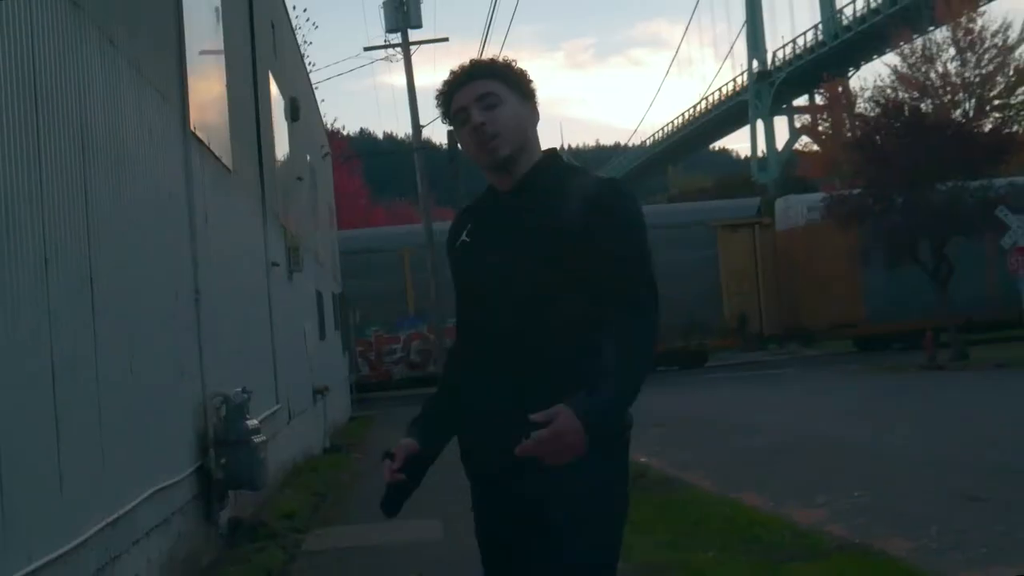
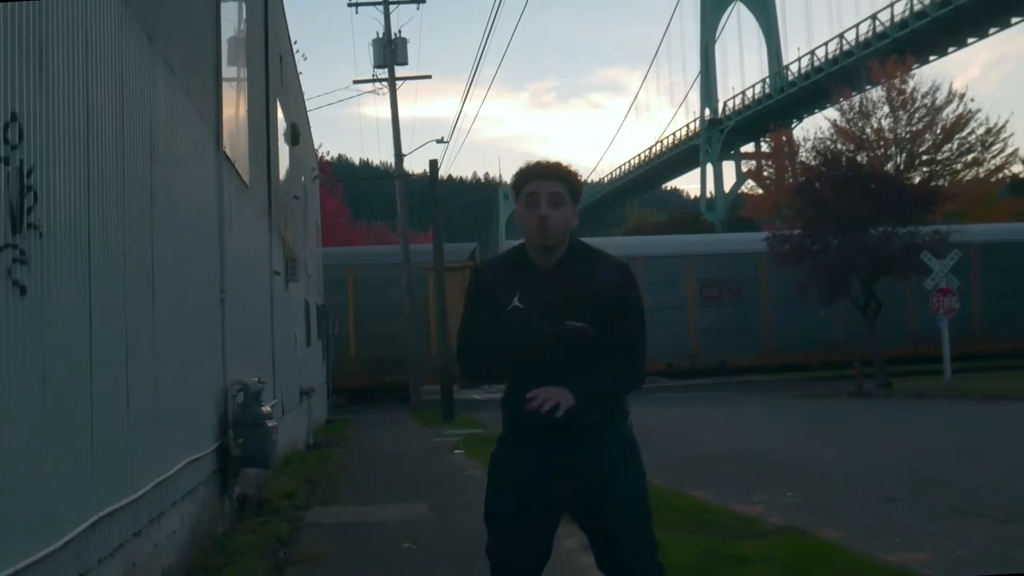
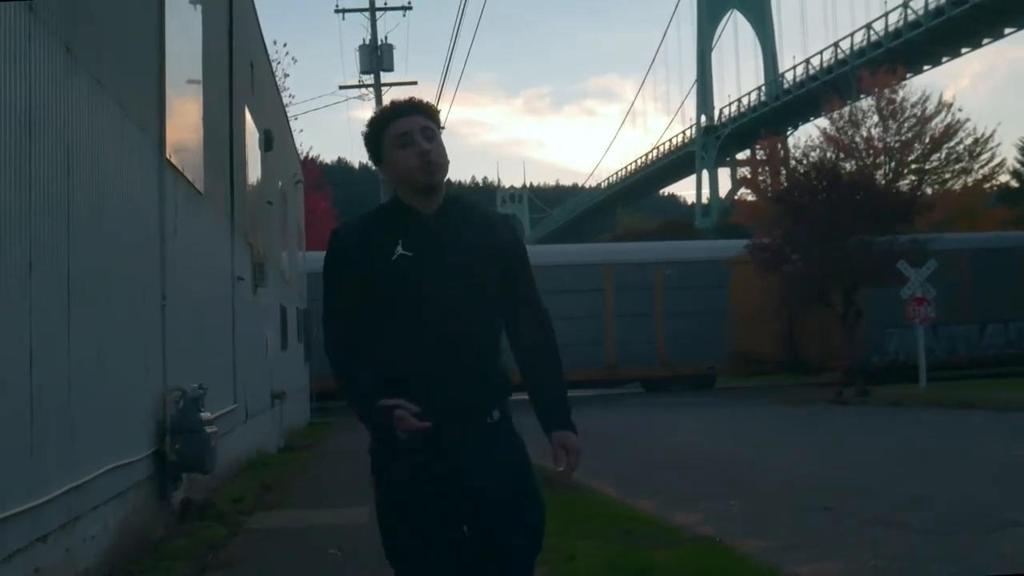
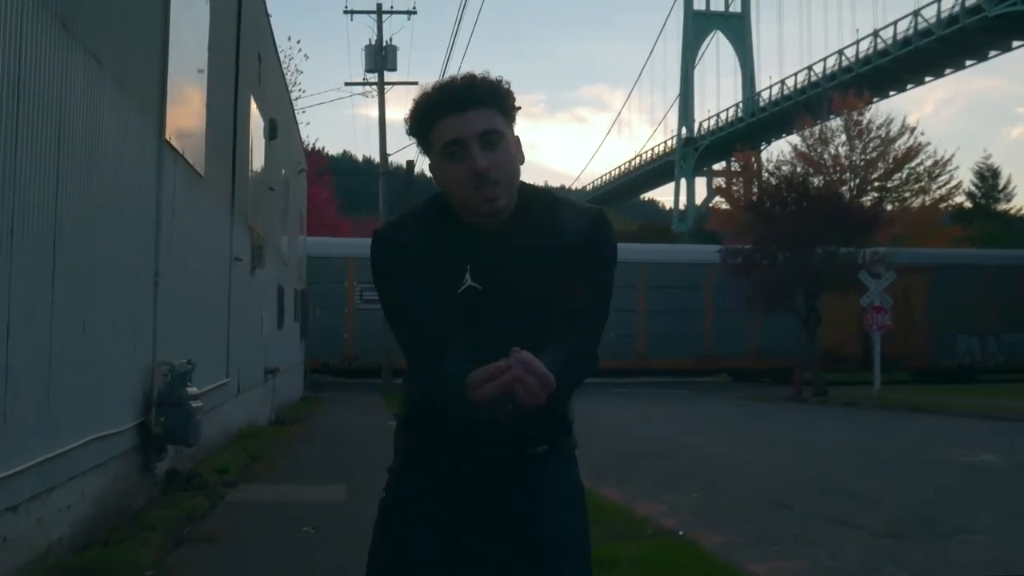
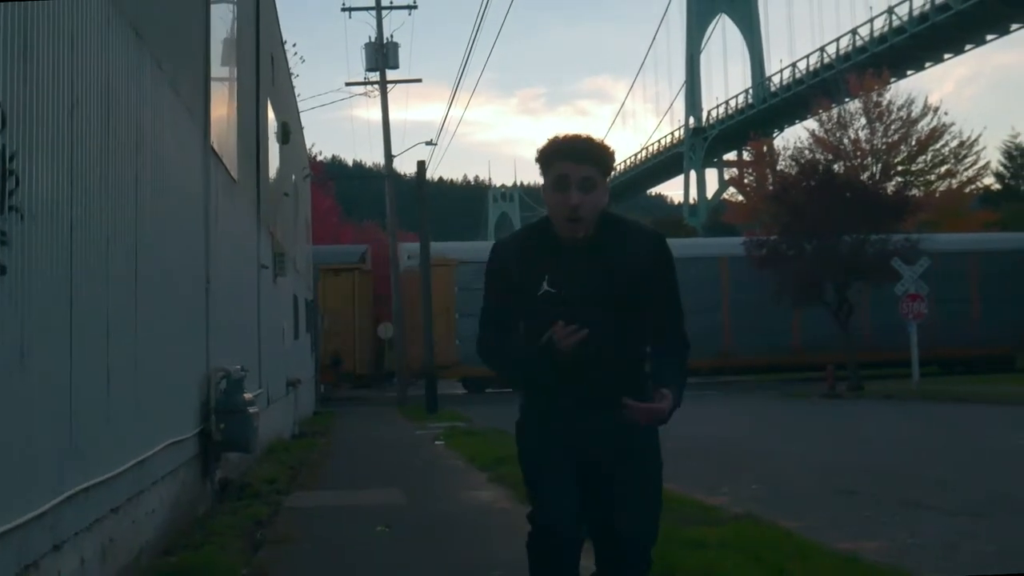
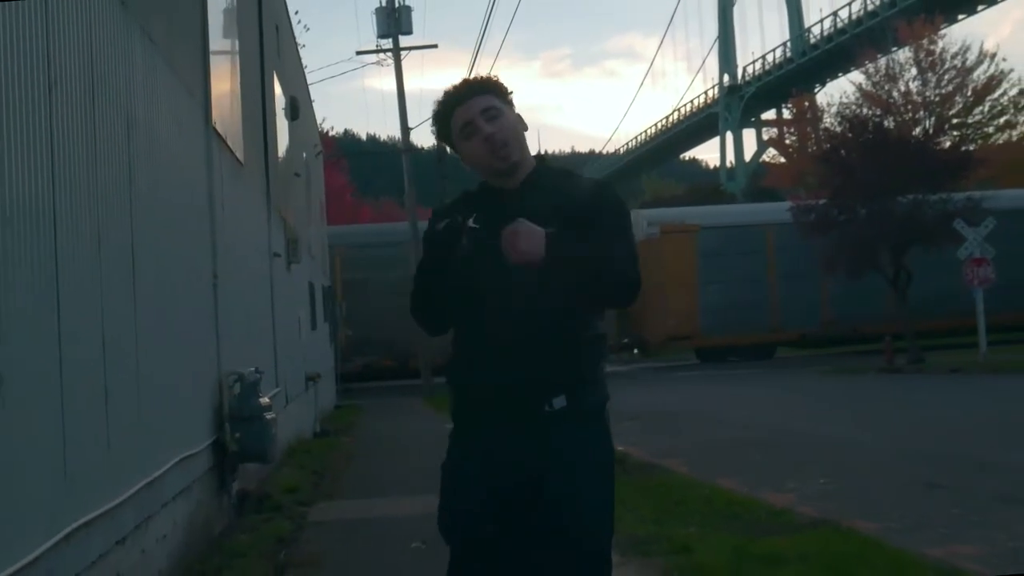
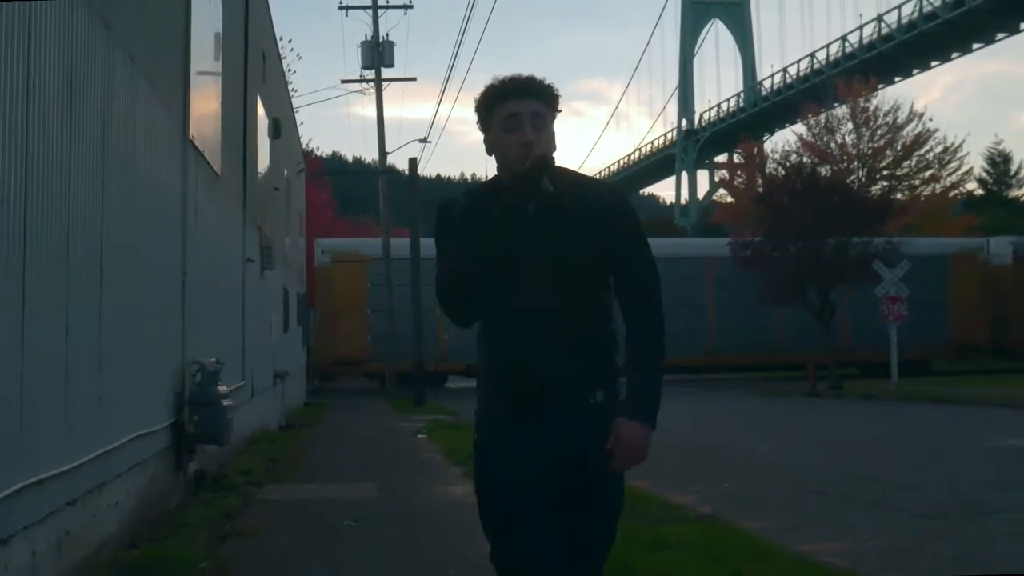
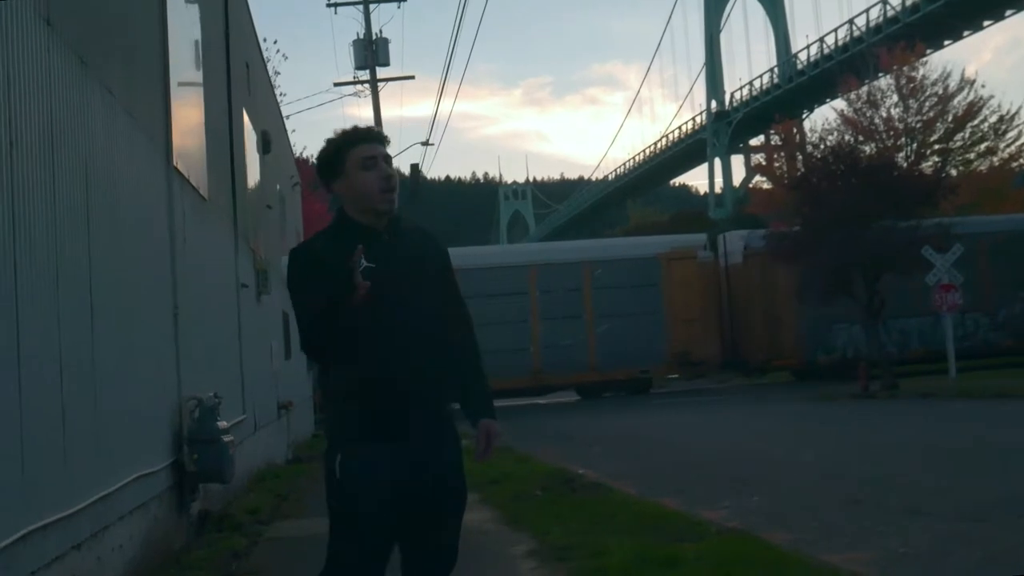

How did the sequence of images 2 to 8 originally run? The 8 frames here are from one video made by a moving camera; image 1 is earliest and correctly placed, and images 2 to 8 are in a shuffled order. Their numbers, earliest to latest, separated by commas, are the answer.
6, 2, 5, 7, 4, 3, 8
